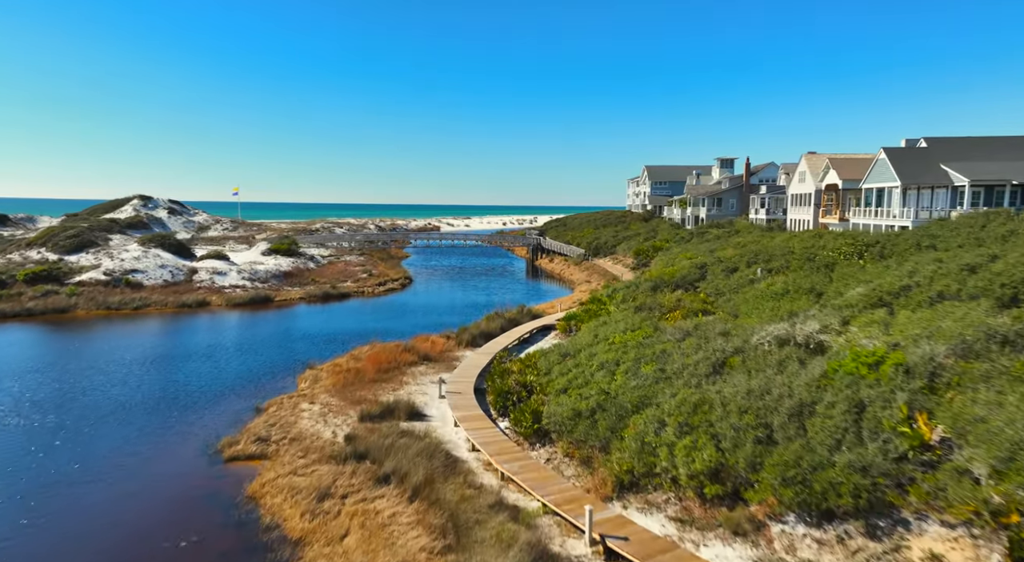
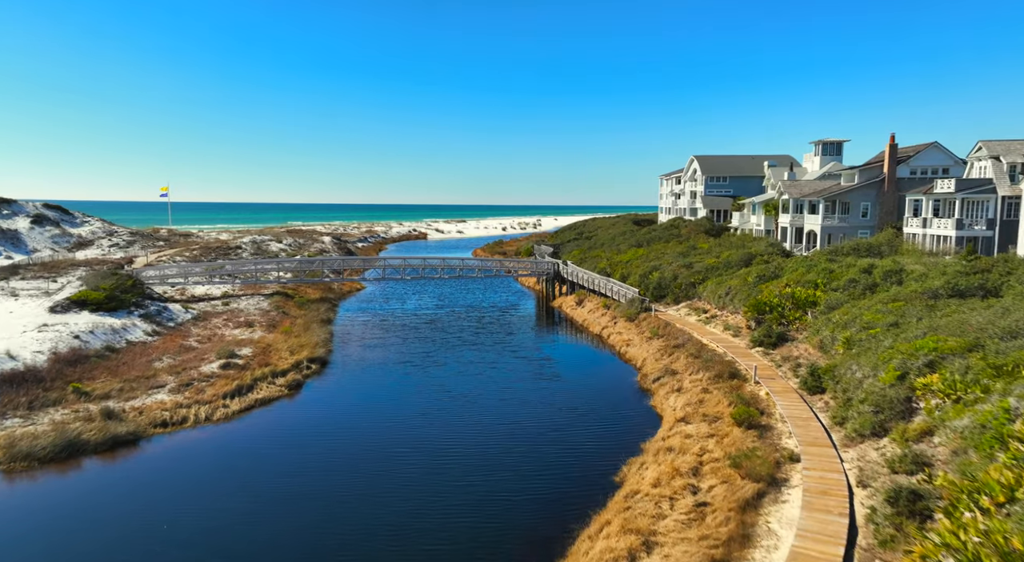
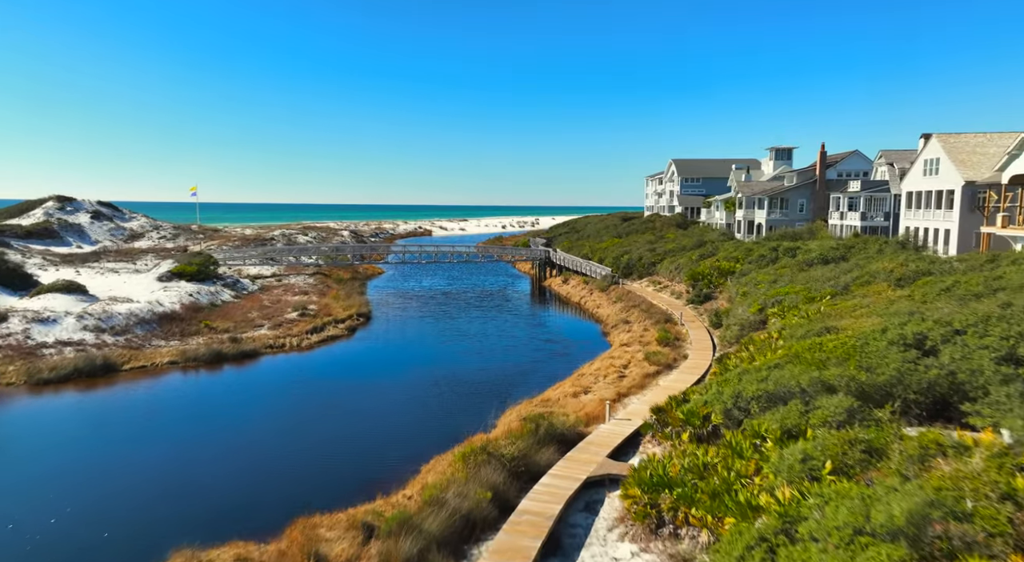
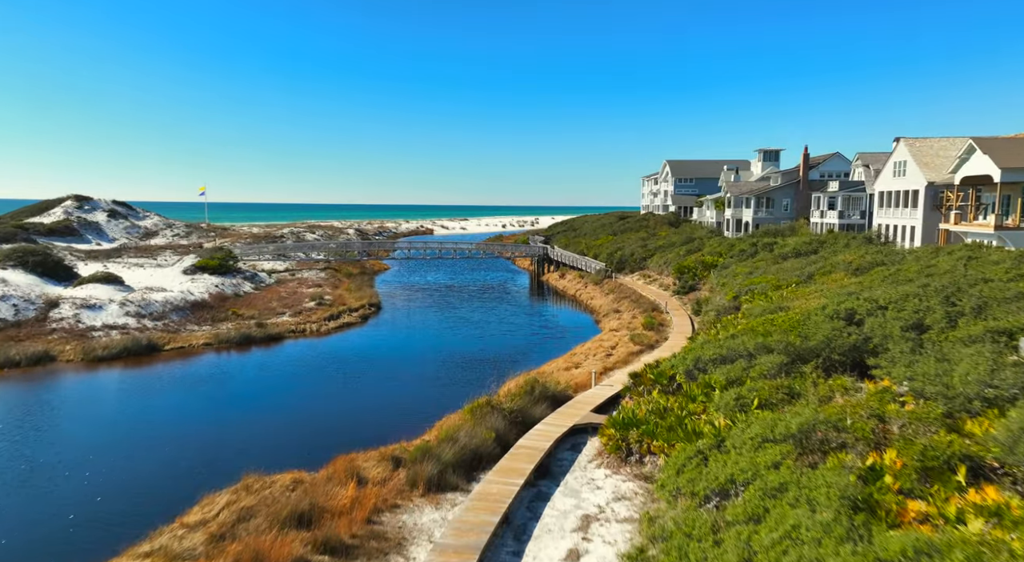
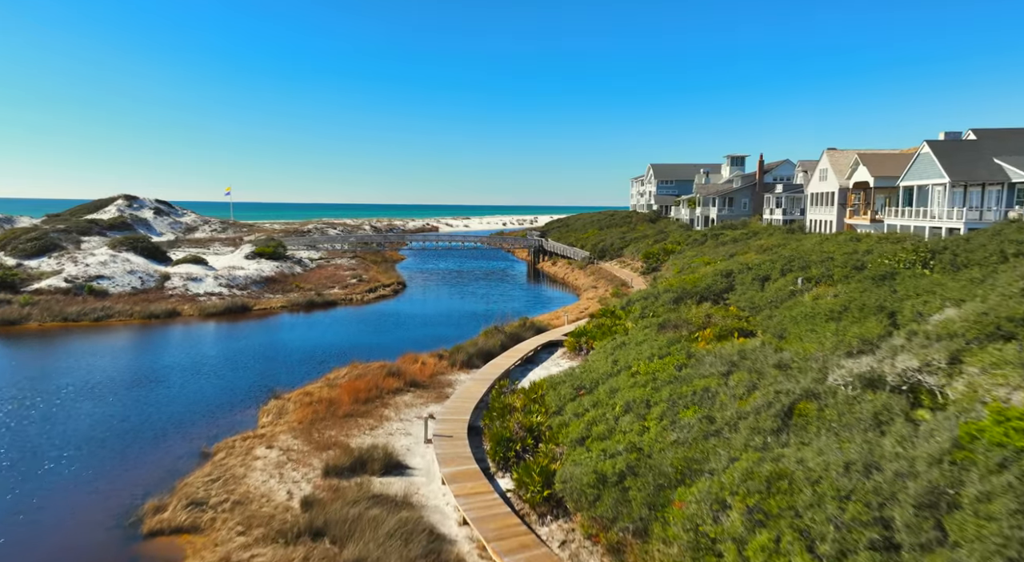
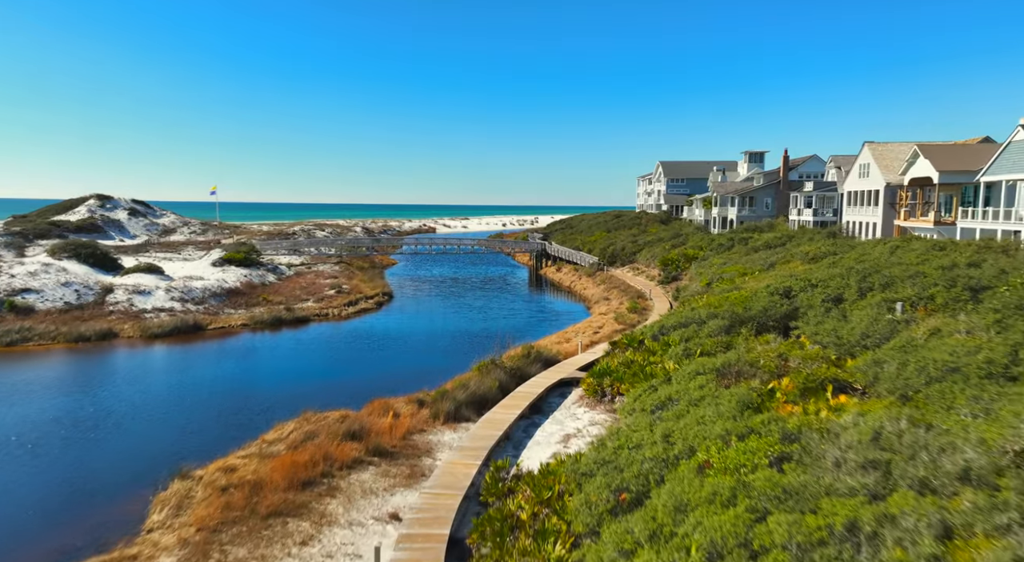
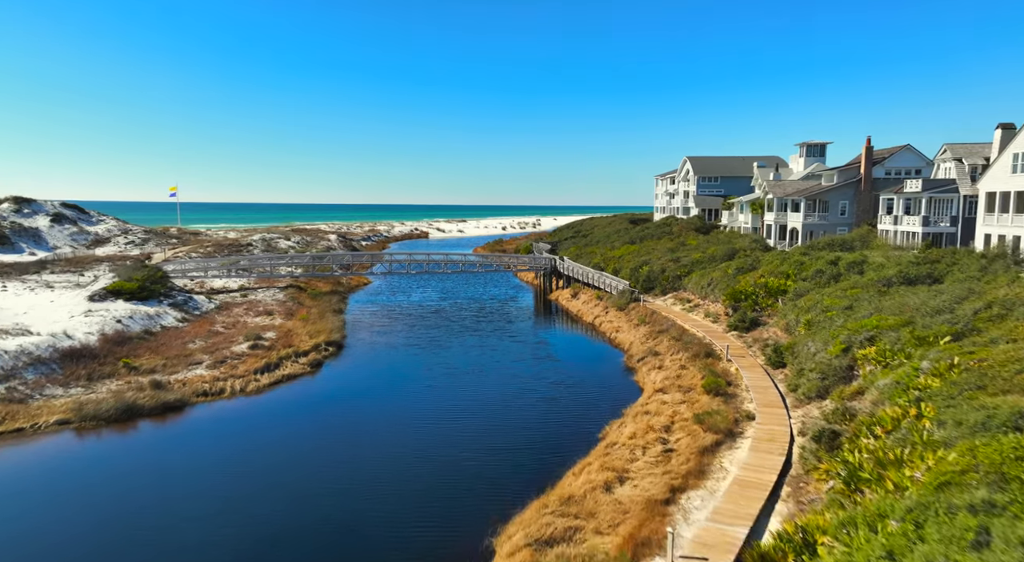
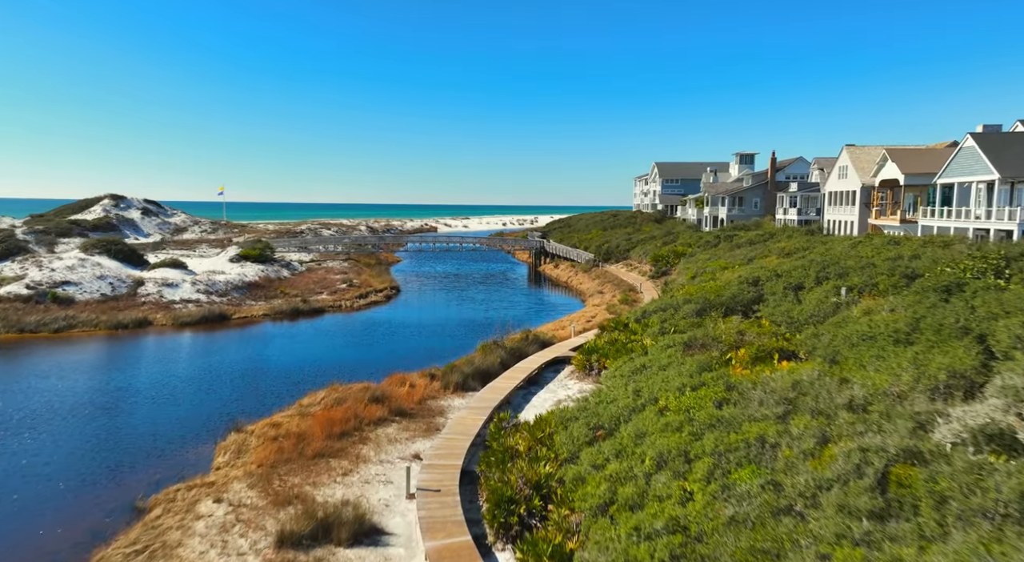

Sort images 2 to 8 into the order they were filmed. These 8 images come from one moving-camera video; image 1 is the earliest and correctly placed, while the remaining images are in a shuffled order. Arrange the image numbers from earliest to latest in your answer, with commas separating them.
5, 8, 6, 4, 3, 7, 2
